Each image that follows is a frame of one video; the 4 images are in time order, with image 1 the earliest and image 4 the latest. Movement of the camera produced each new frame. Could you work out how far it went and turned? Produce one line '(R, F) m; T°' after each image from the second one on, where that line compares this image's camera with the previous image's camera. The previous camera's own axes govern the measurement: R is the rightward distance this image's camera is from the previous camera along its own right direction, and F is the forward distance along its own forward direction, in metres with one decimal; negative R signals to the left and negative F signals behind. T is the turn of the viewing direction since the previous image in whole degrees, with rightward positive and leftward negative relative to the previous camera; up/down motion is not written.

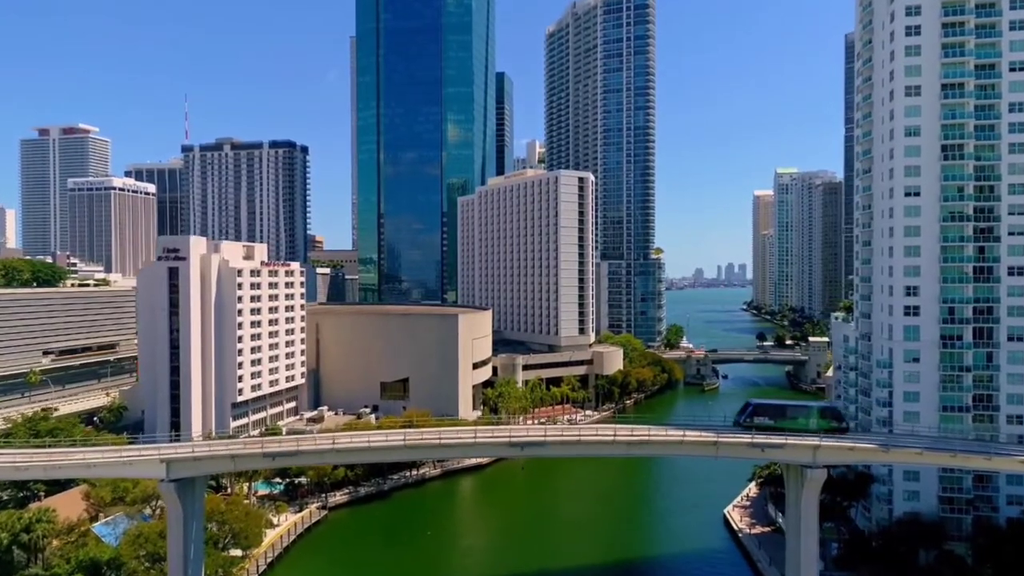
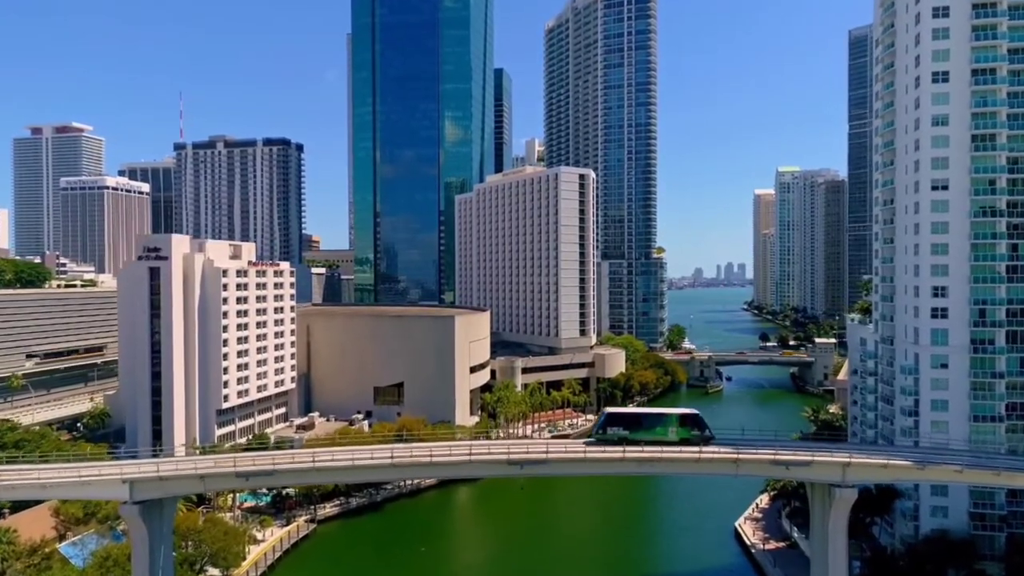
(0.0, +0.9) m; 0°
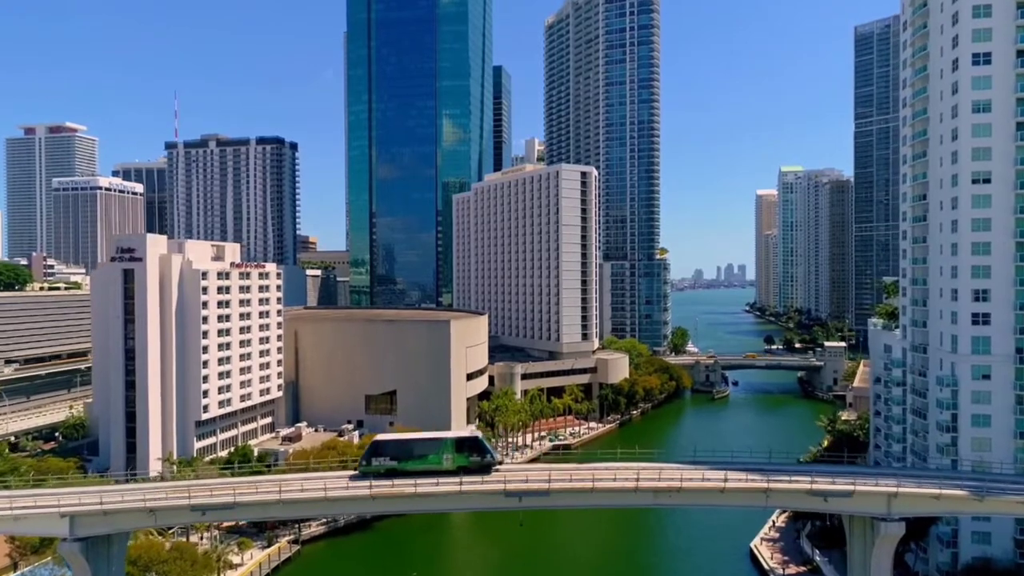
(0.0, +1.1) m; 0°
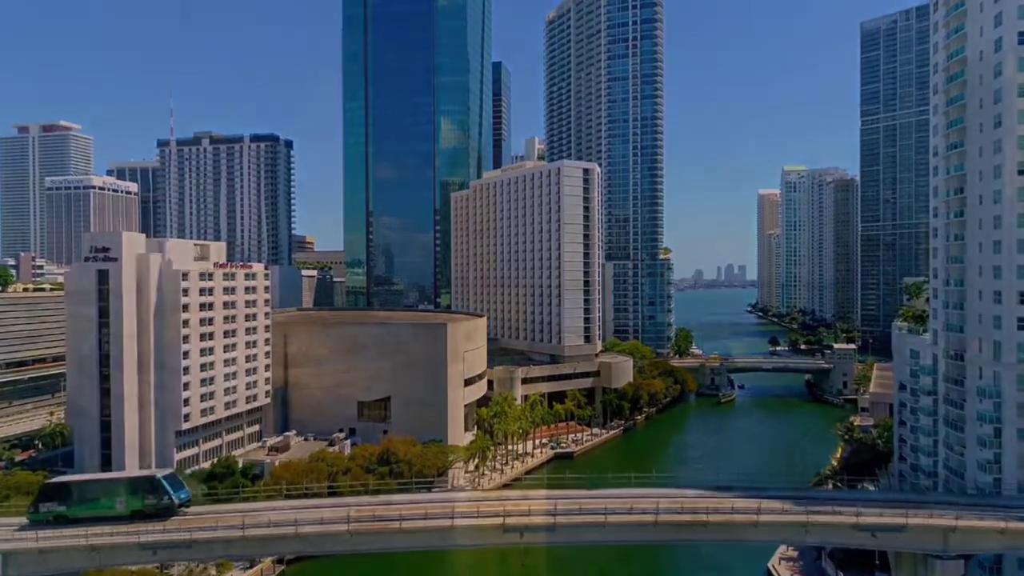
(0.0, +1.0) m; 0°
